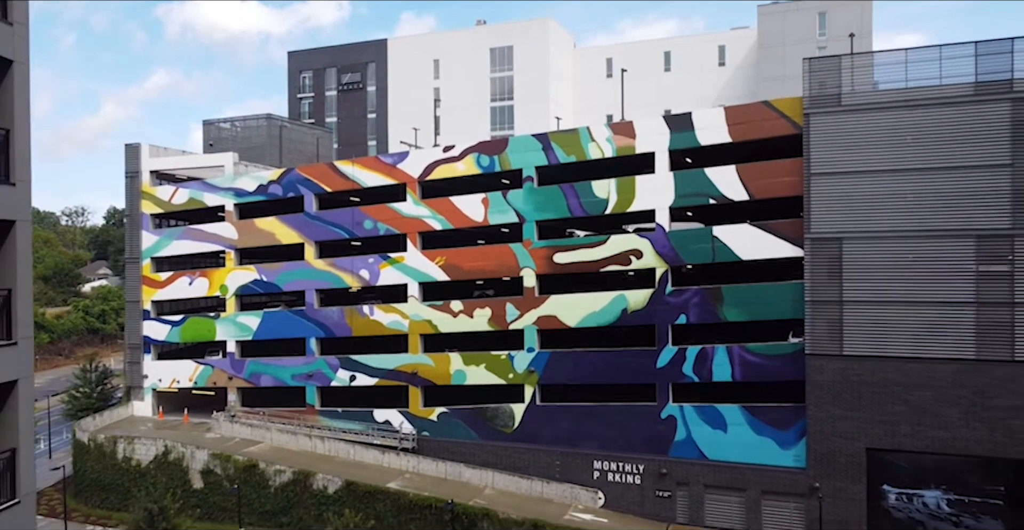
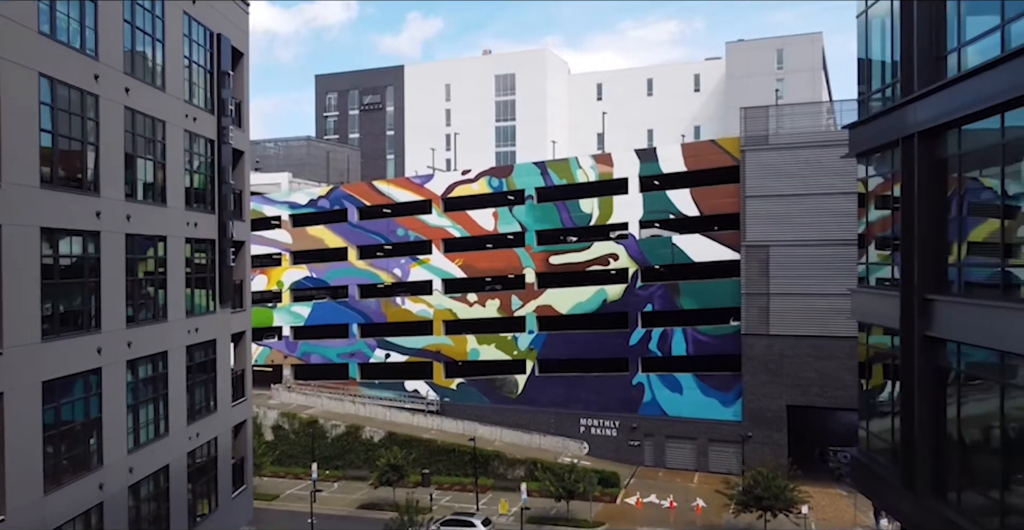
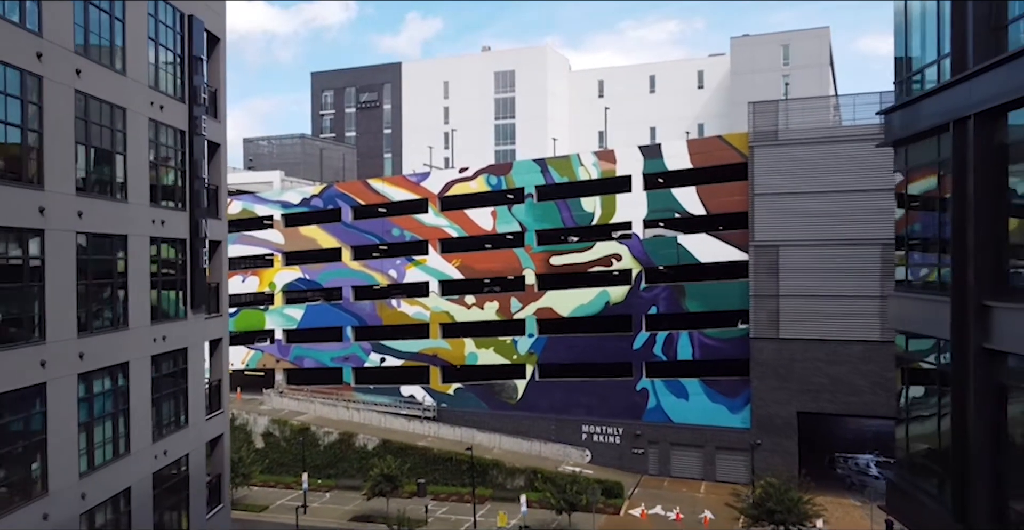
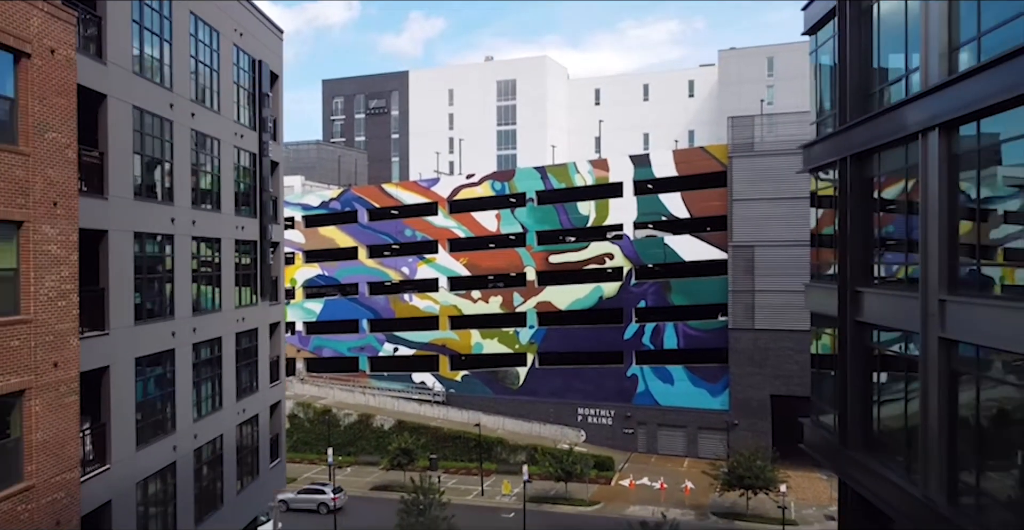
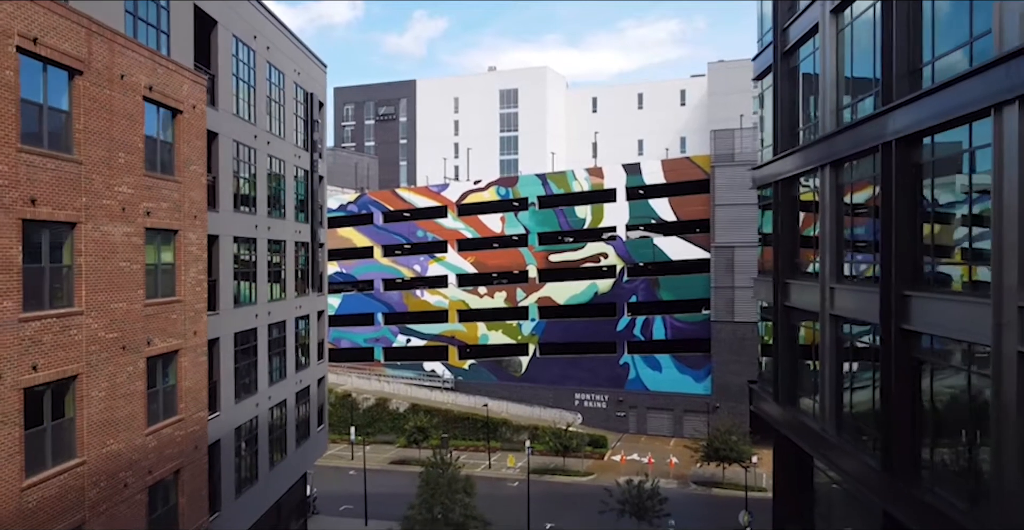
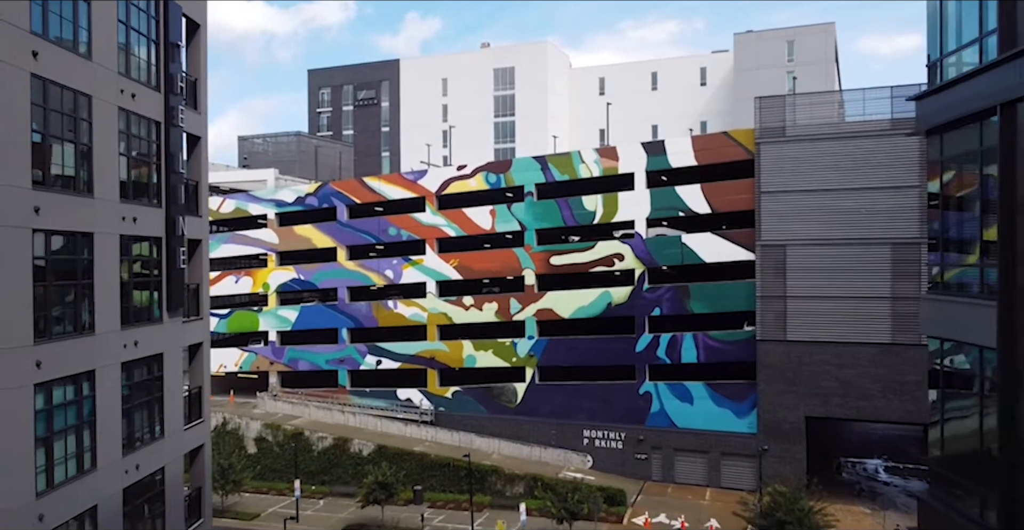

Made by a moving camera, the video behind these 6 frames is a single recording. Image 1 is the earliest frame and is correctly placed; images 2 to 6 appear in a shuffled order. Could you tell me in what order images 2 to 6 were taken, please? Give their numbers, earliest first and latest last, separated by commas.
6, 3, 2, 4, 5
